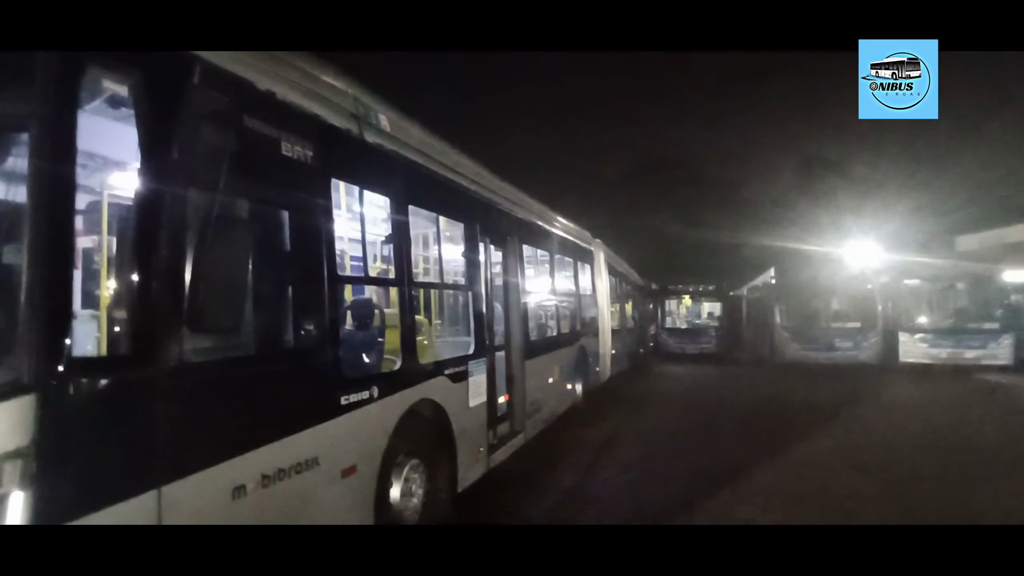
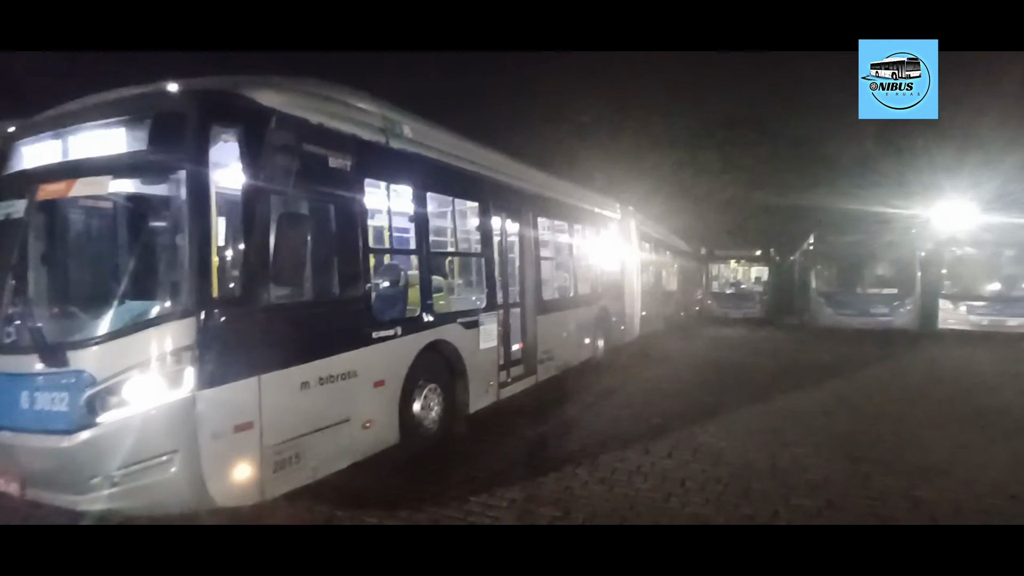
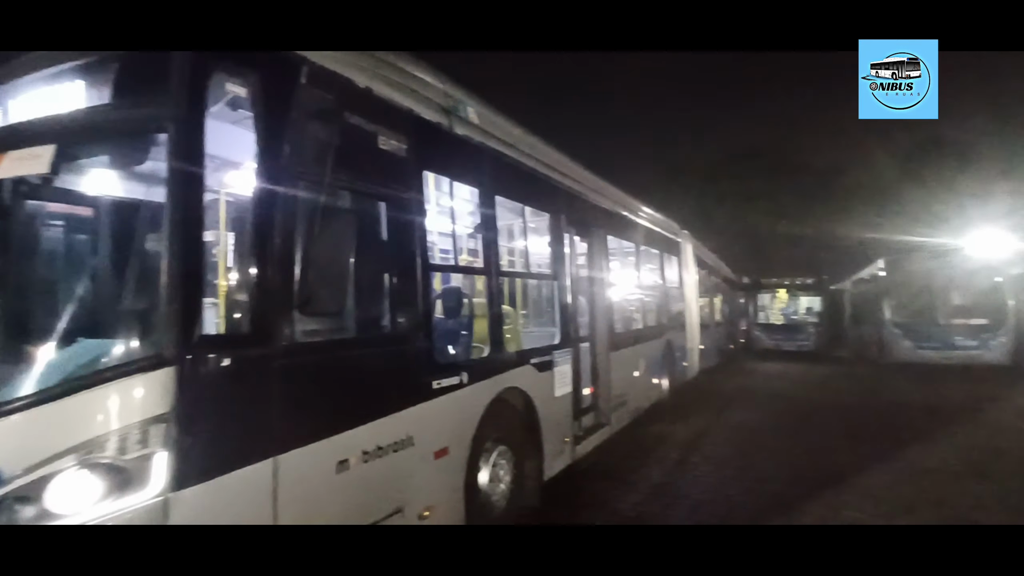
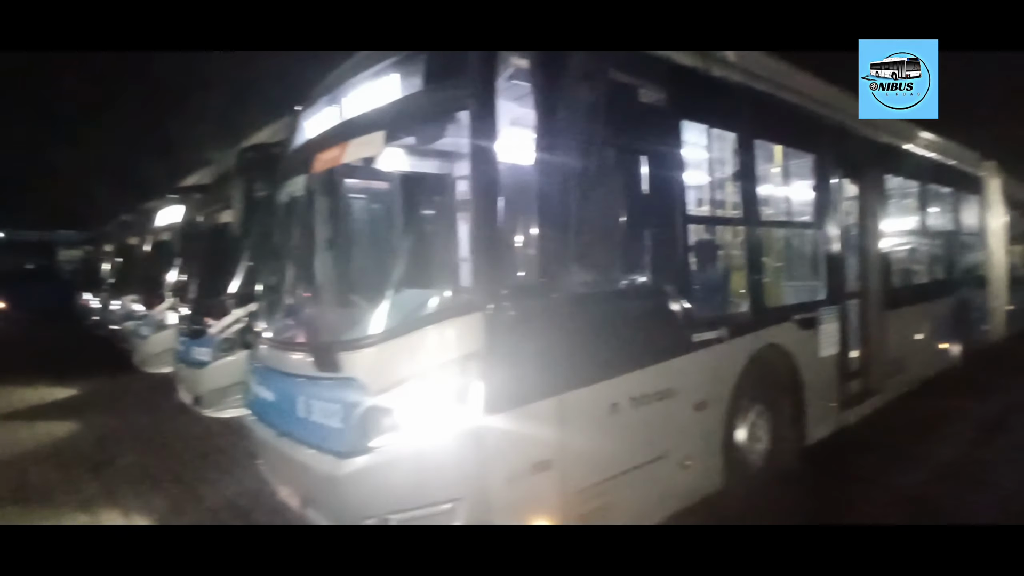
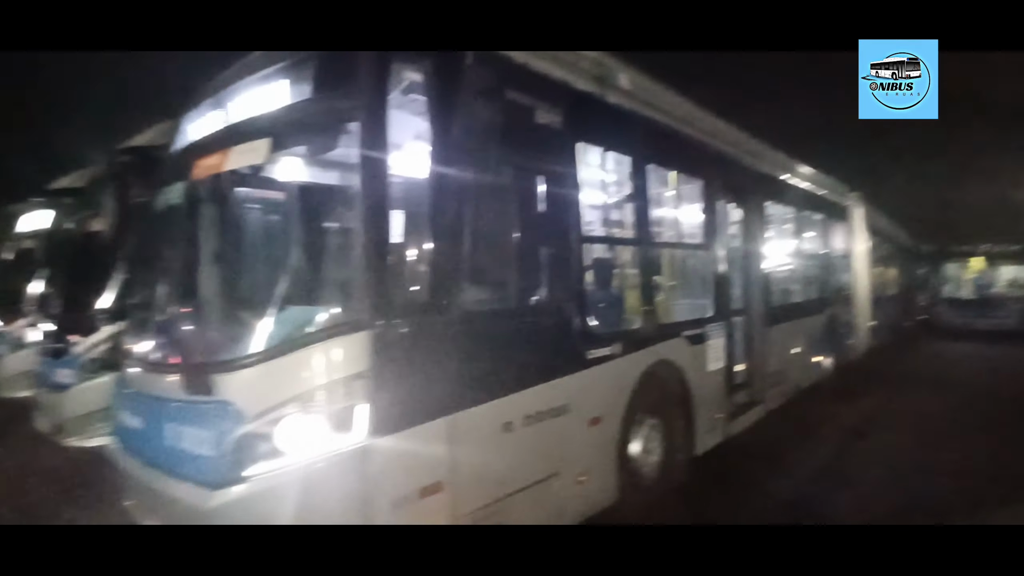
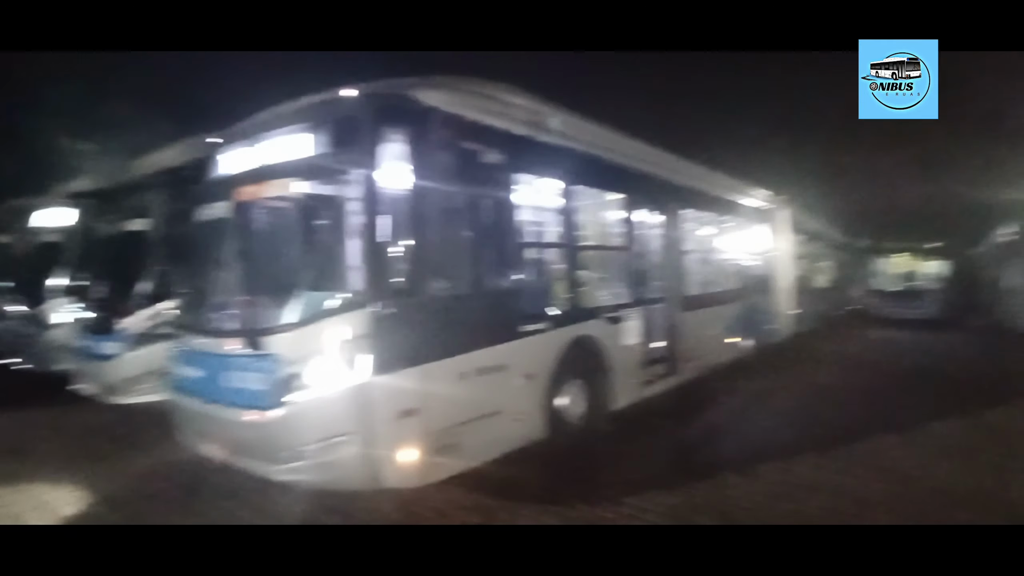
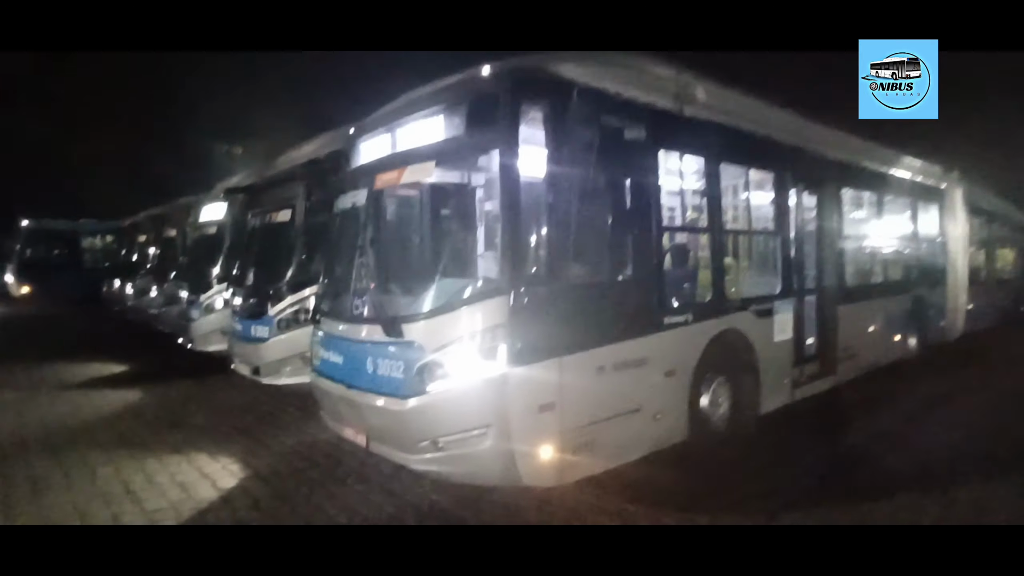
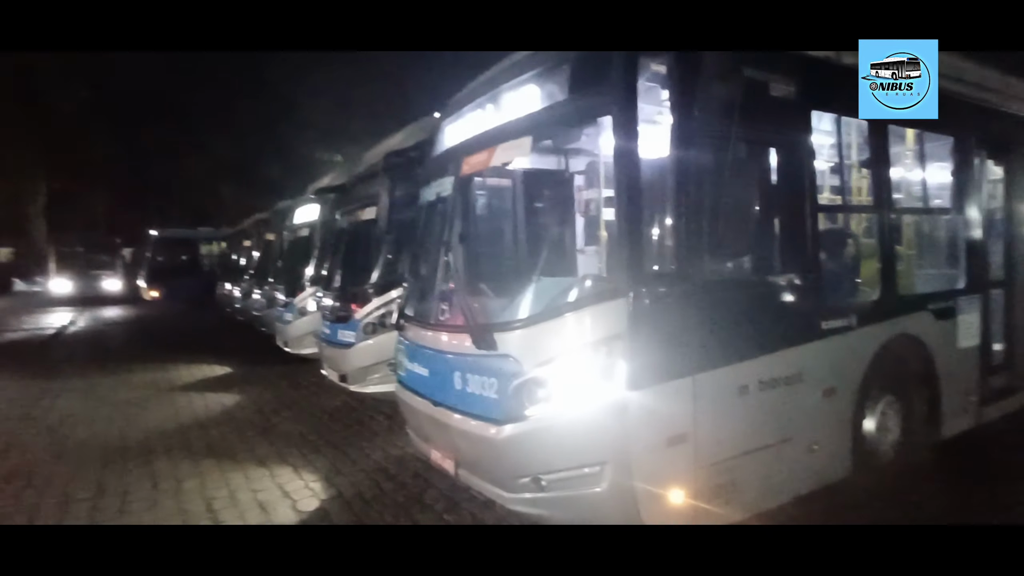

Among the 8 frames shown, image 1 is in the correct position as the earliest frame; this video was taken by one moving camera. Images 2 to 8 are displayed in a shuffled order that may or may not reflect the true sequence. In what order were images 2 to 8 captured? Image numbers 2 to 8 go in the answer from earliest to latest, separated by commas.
3, 5, 4, 8, 7, 6, 2
